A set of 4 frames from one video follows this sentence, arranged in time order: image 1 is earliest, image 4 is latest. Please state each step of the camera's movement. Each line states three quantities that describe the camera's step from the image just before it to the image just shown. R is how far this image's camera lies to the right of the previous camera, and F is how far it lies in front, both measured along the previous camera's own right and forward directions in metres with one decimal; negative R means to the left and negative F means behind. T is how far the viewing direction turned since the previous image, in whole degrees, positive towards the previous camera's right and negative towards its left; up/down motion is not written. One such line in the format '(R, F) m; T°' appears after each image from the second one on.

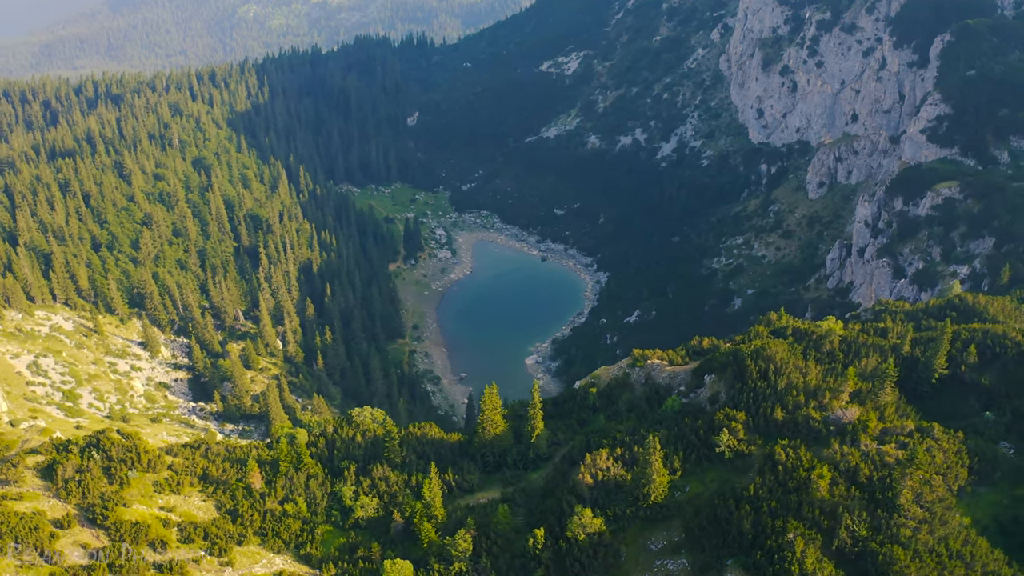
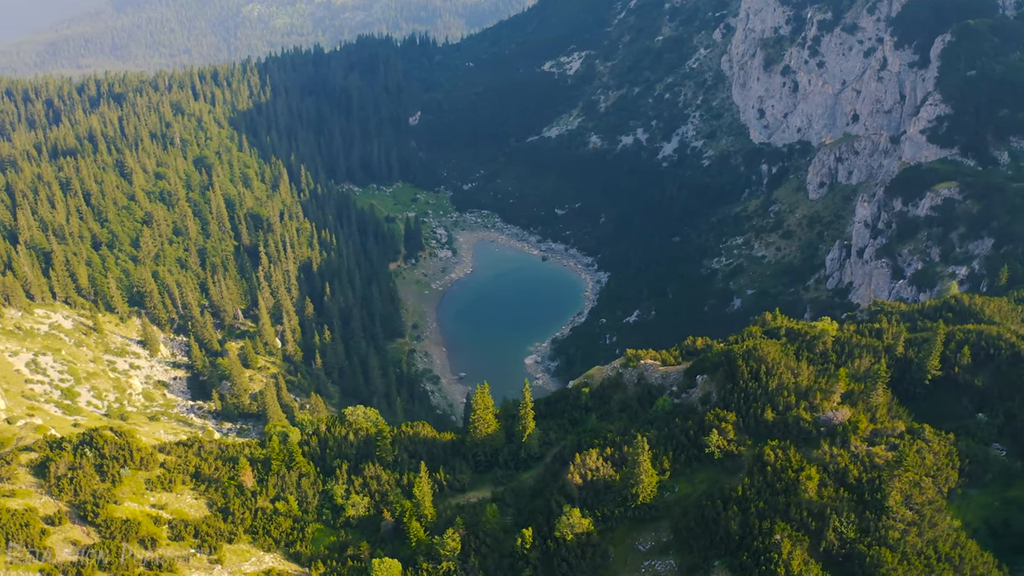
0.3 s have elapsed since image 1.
(+0.9, +0.1) m; 0°
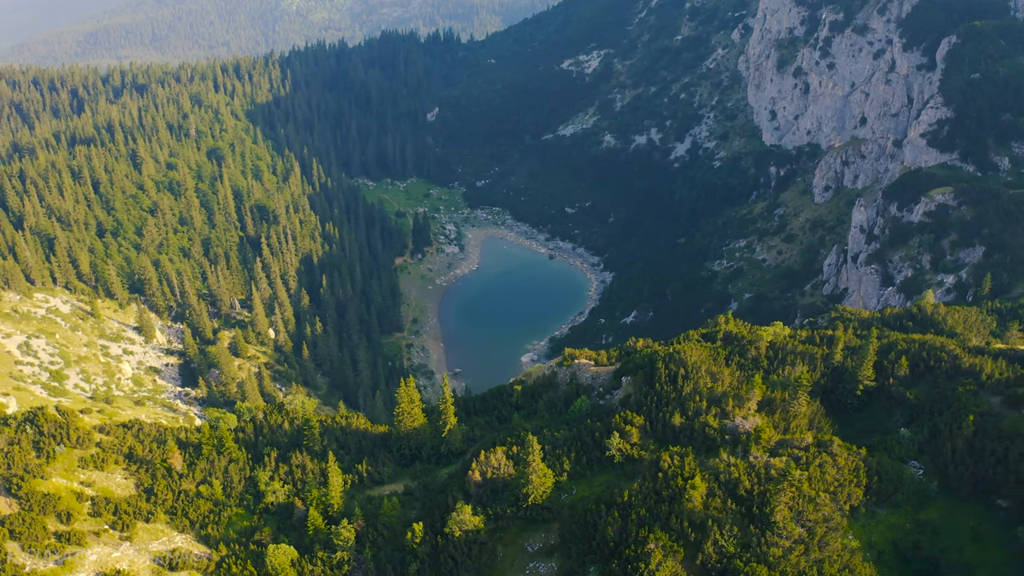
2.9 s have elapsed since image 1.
(+7.9, +0.7) m; -2°
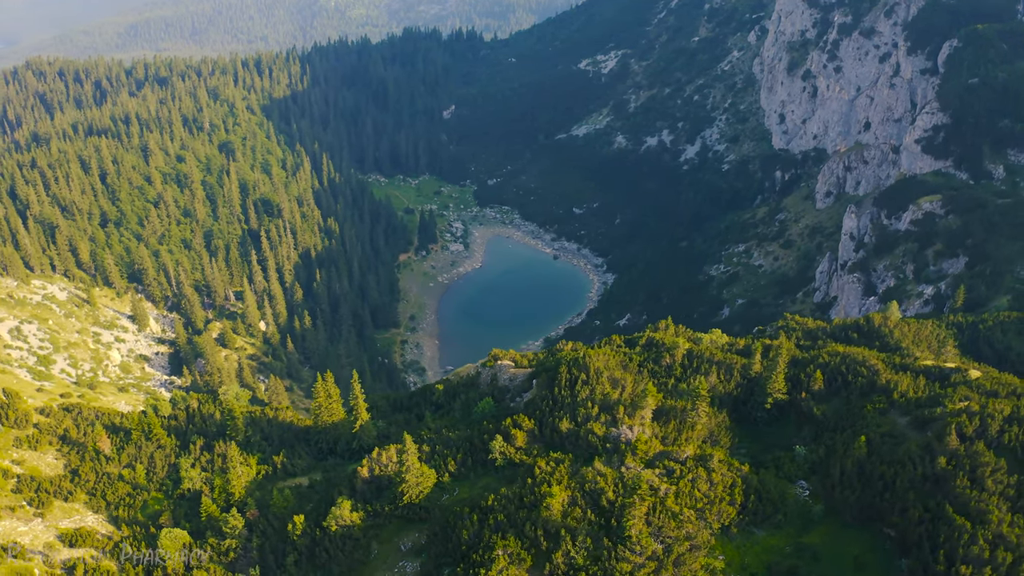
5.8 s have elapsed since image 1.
(+8.6, +0.5) m; -2°
